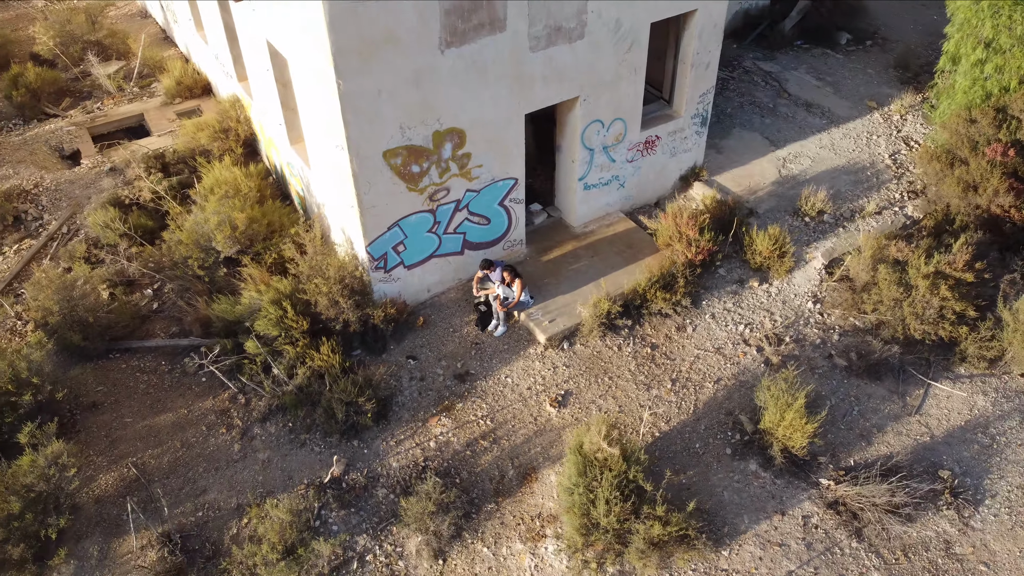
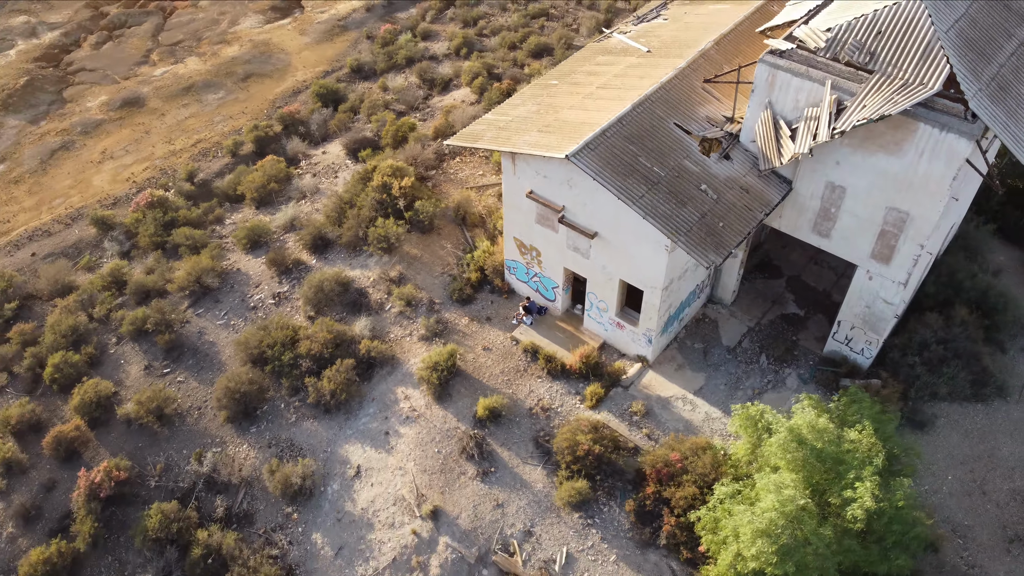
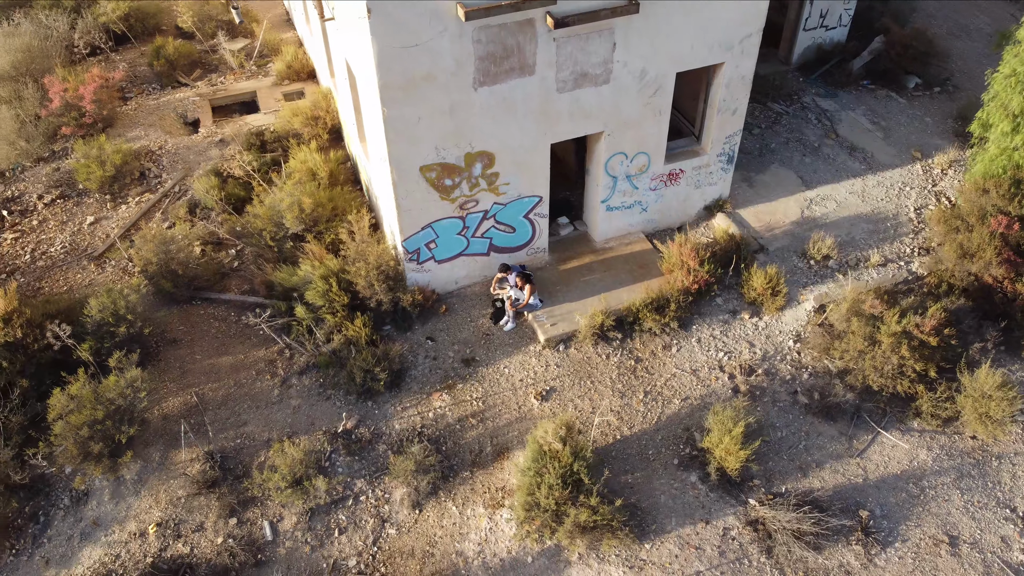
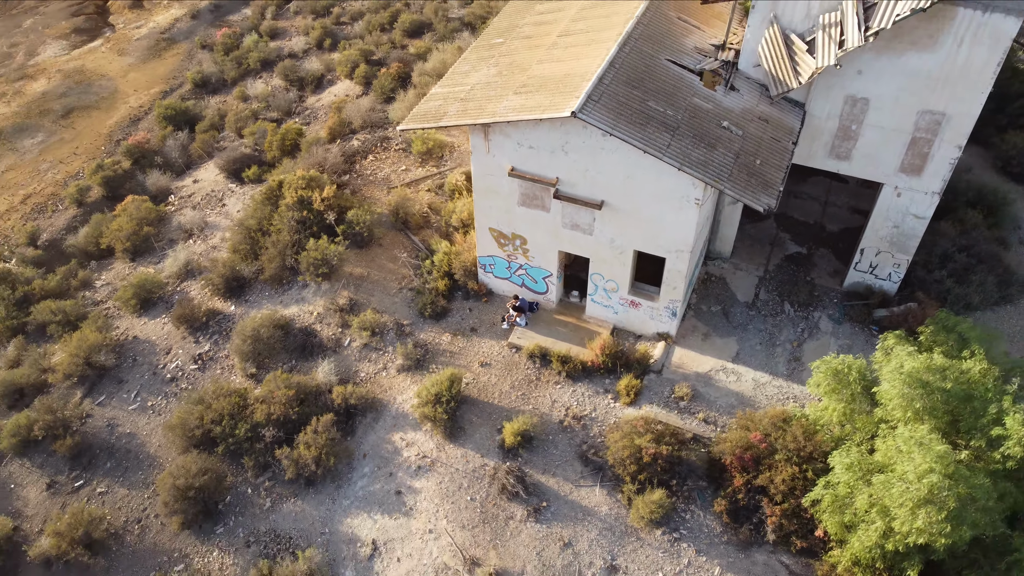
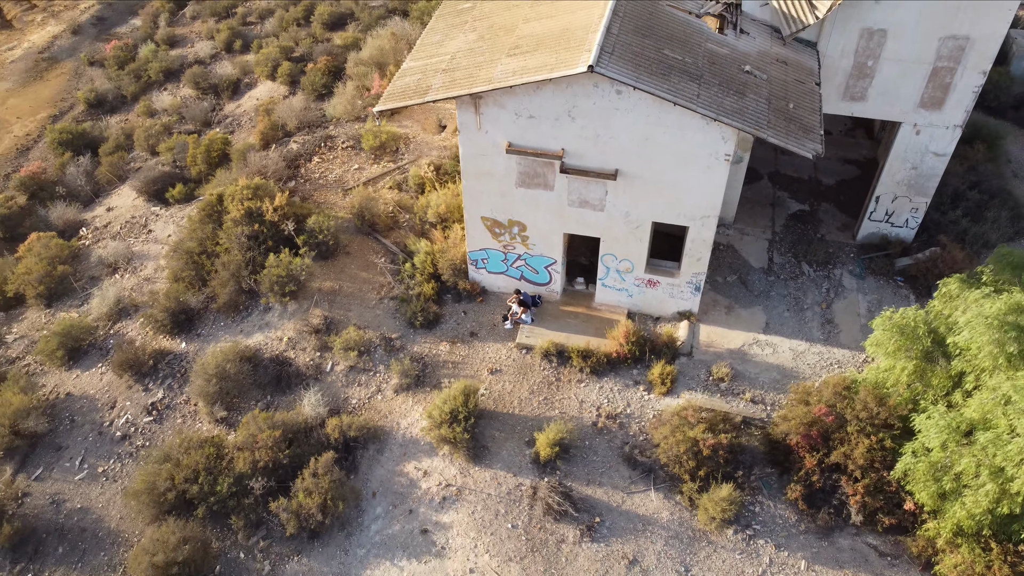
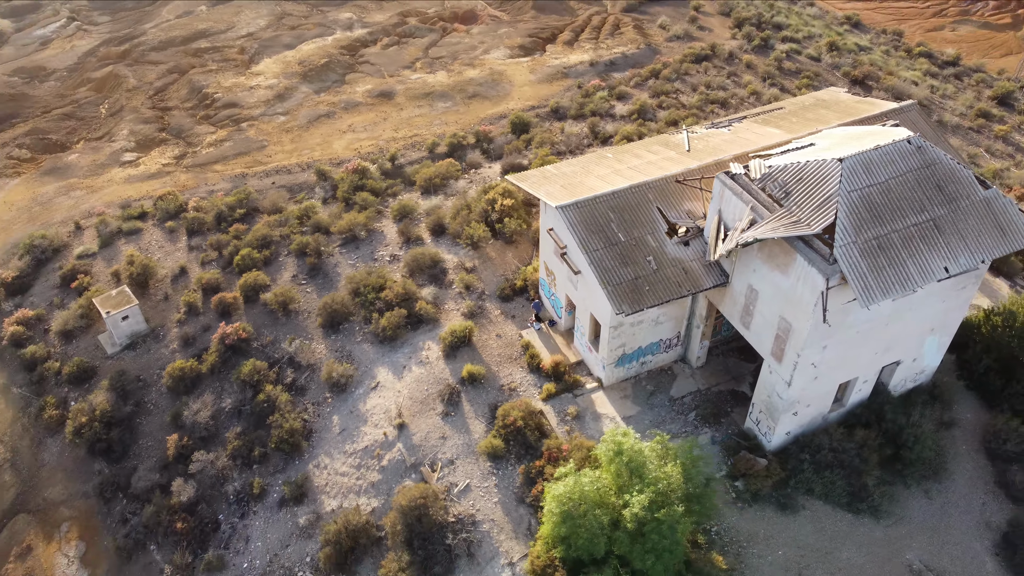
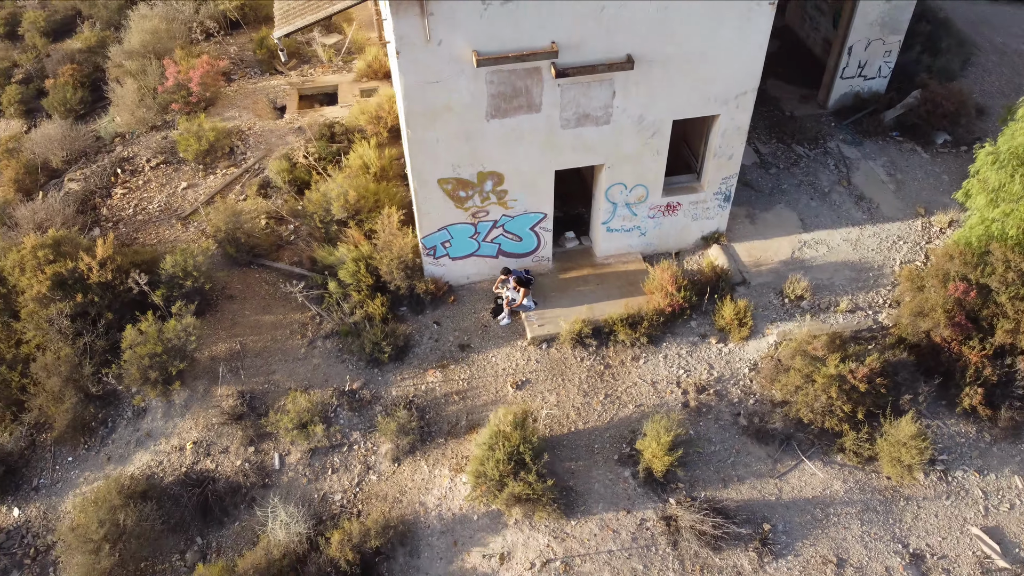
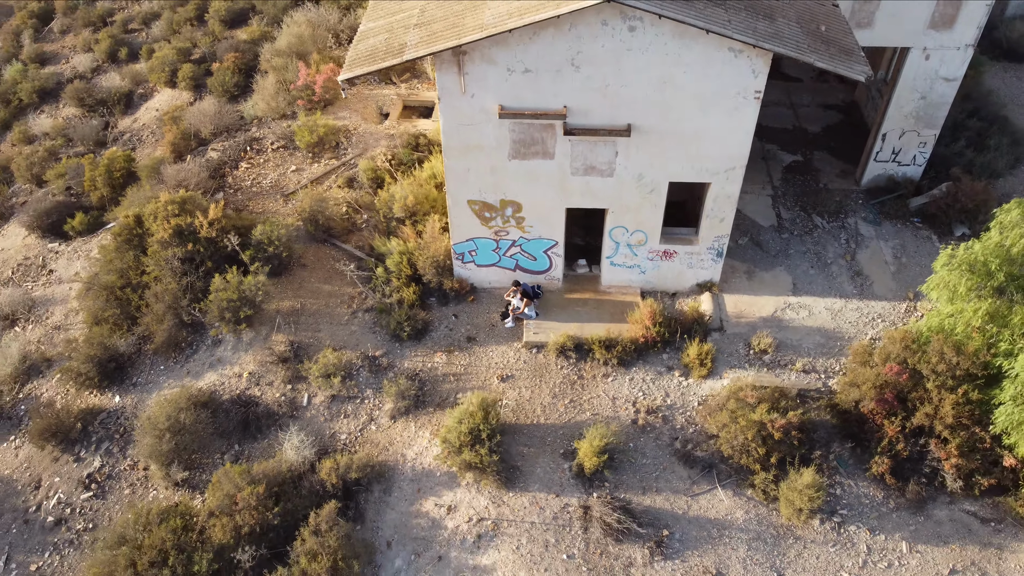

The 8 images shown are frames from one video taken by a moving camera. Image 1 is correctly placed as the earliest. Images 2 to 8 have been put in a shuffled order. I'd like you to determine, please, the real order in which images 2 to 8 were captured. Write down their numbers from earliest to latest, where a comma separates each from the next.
3, 7, 8, 5, 4, 2, 6
